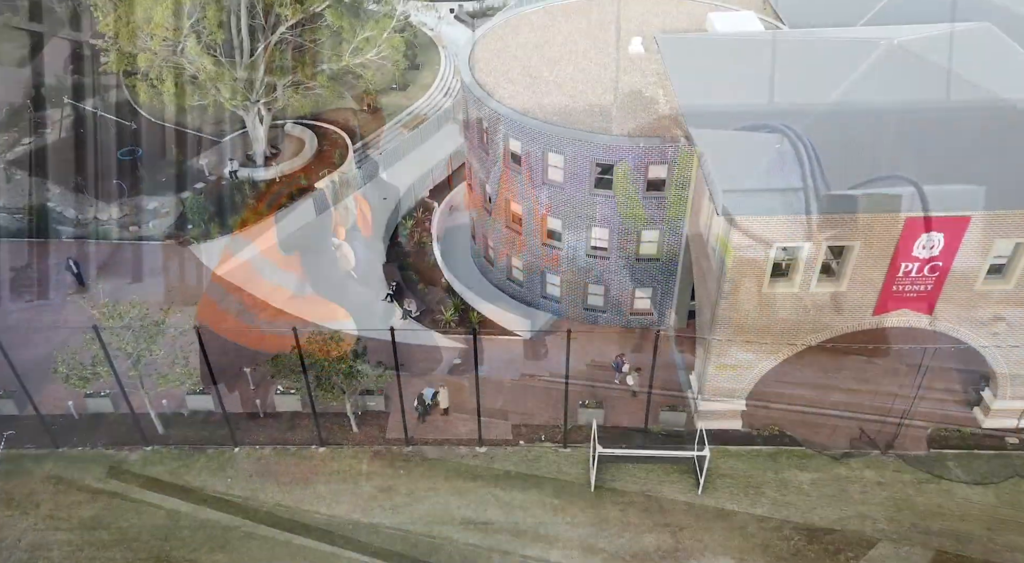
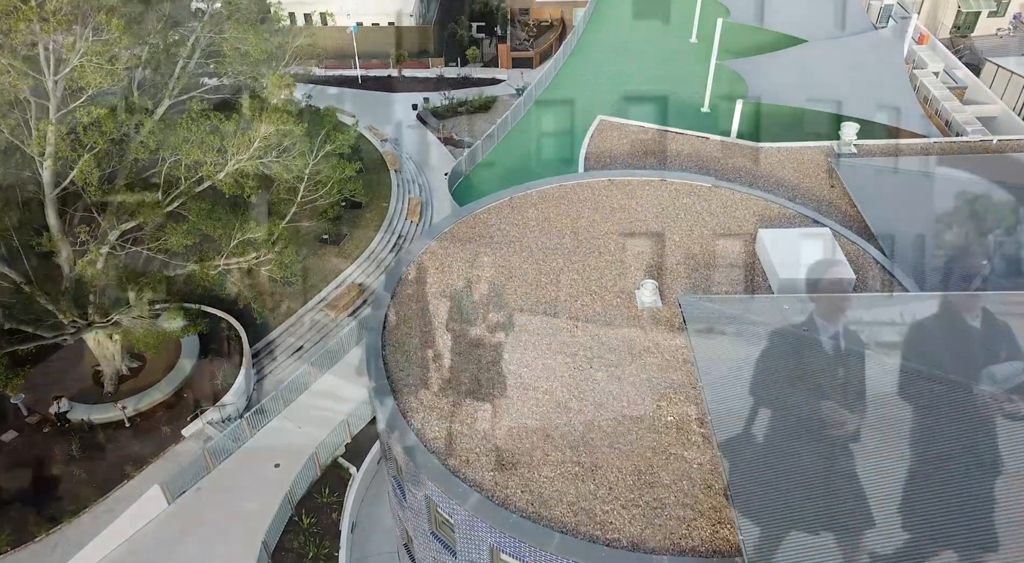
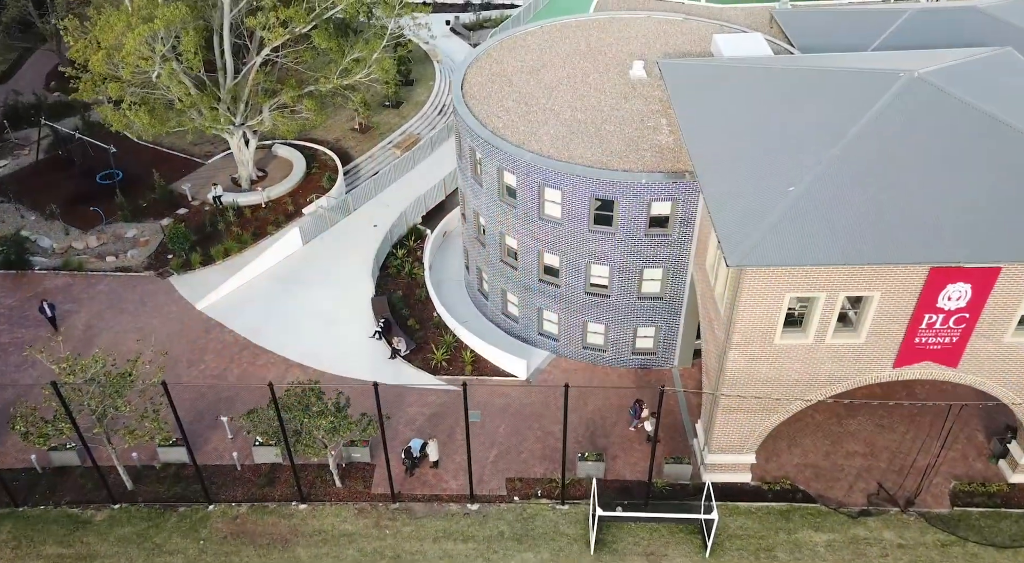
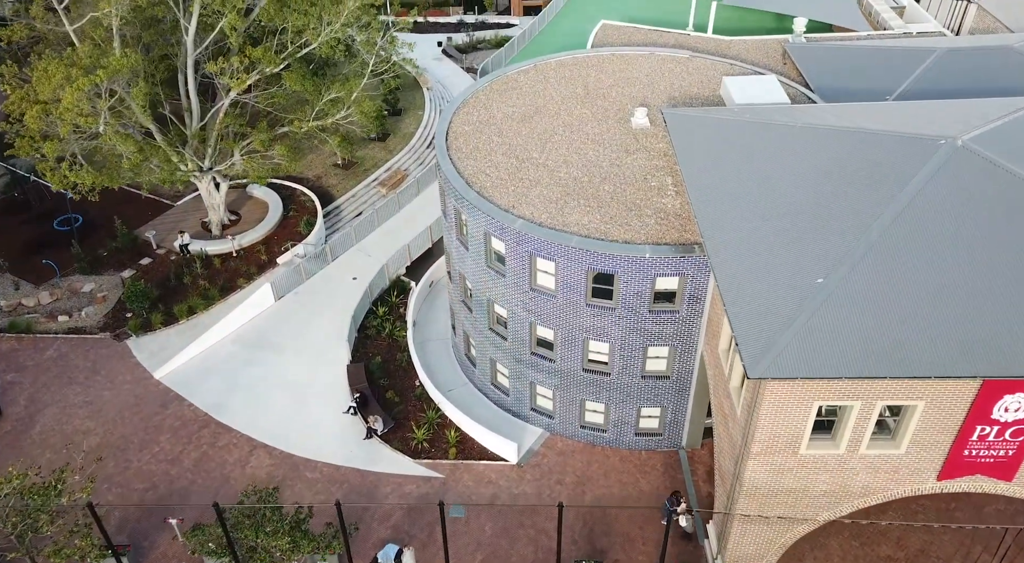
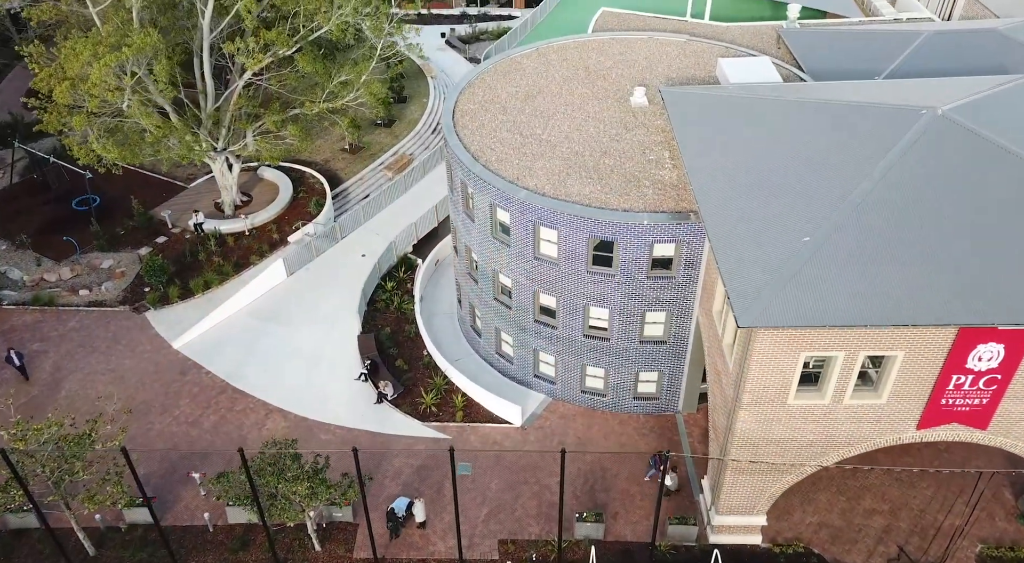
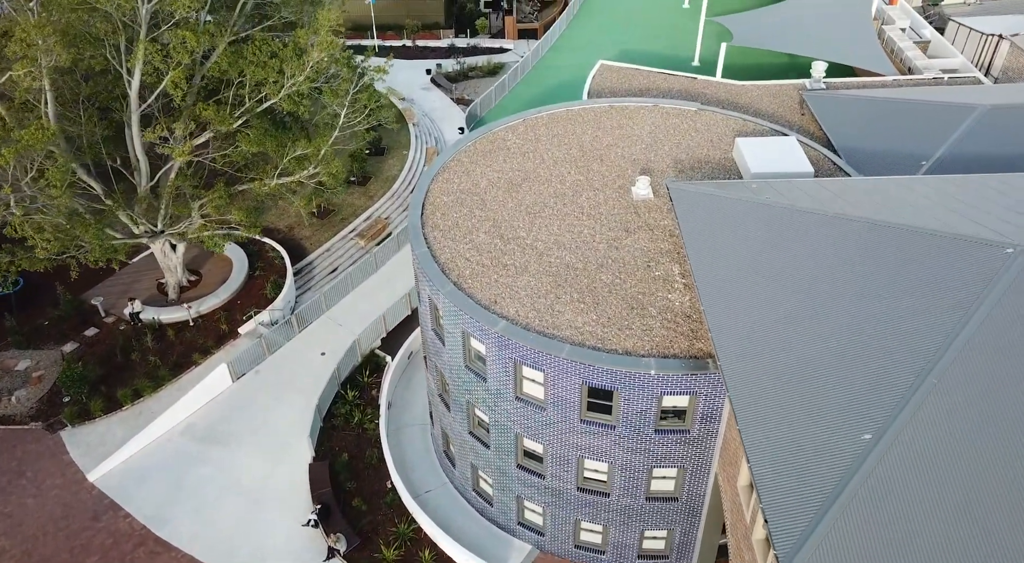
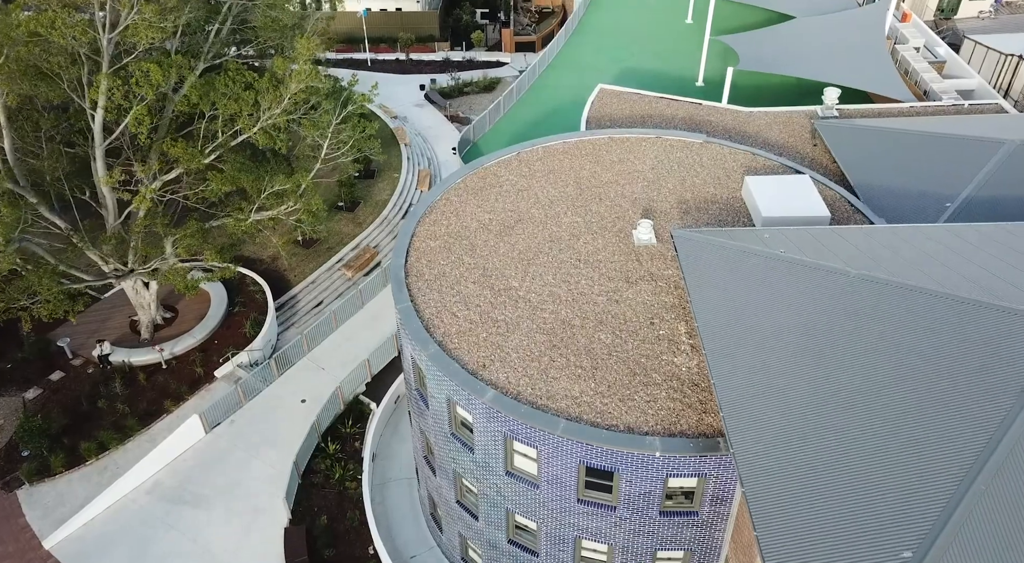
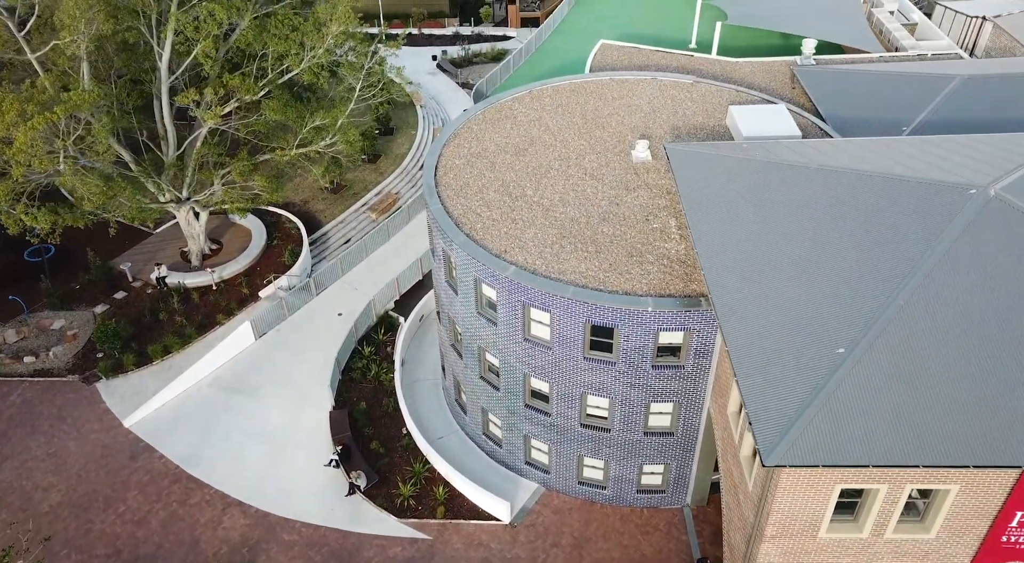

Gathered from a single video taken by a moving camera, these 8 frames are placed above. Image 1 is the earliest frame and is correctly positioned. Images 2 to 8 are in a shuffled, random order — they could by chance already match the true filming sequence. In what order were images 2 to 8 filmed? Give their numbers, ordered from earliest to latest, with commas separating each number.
3, 5, 4, 8, 6, 7, 2
